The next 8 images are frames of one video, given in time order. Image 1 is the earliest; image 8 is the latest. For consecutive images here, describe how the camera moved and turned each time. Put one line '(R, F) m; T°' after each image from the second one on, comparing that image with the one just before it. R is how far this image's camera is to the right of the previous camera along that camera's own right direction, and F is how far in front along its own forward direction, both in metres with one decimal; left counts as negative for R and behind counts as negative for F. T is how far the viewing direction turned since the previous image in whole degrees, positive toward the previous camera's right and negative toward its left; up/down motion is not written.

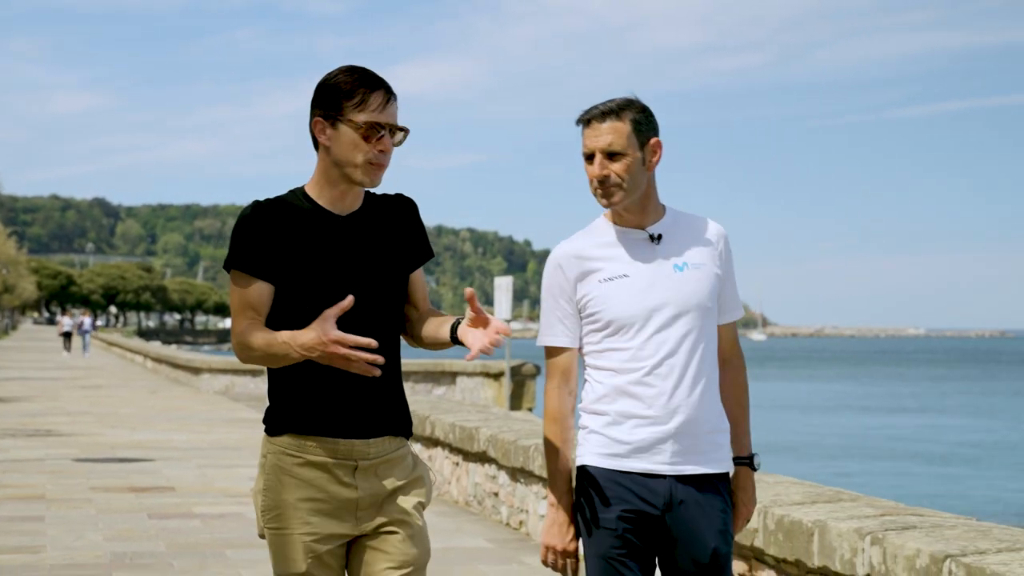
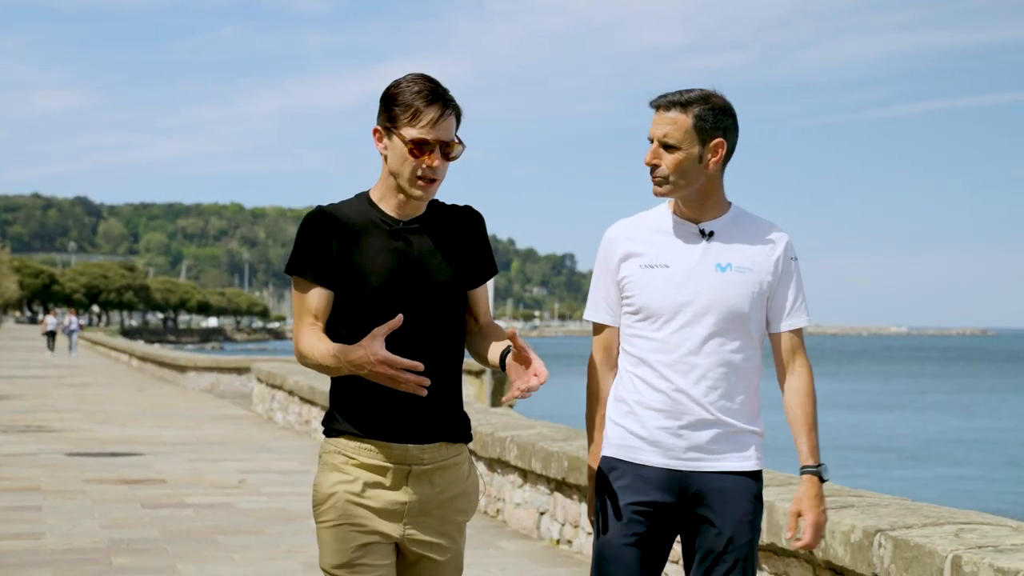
(0.0, -0.4) m; +1°
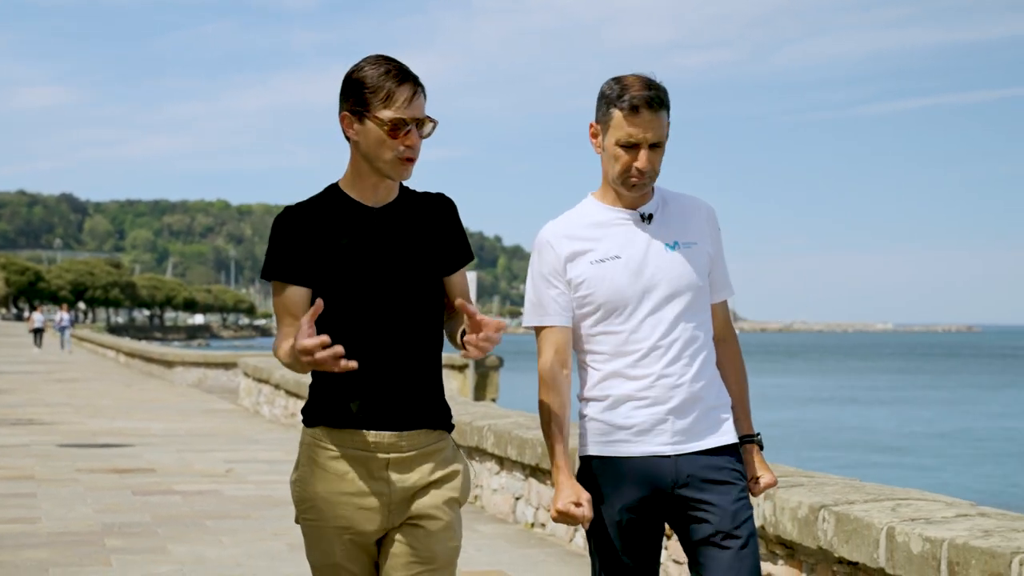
(+0.1, -0.3) m; +1°
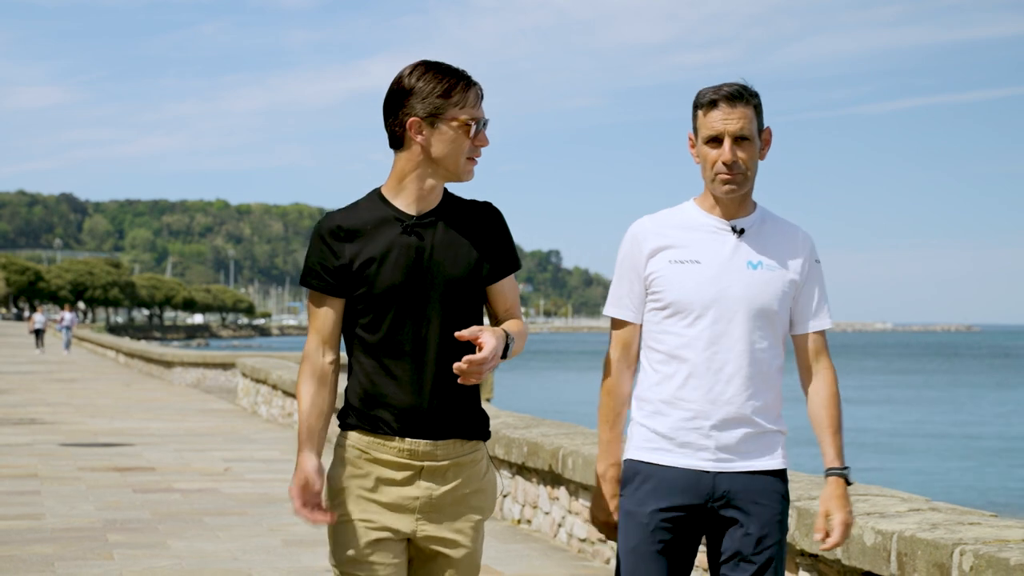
(+0.1, -0.3) m; 0°
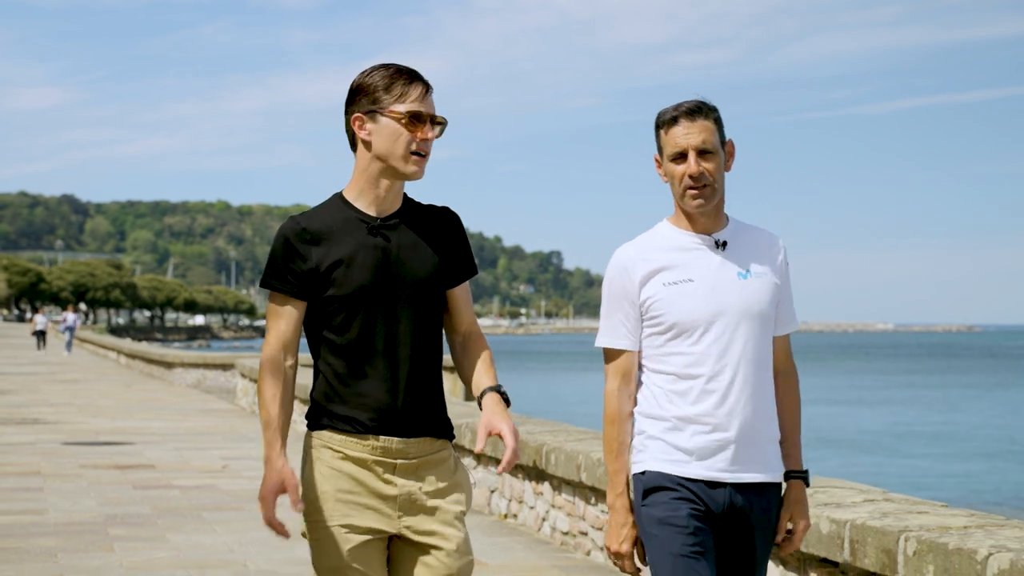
(+0.1, -0.3) m; 0°
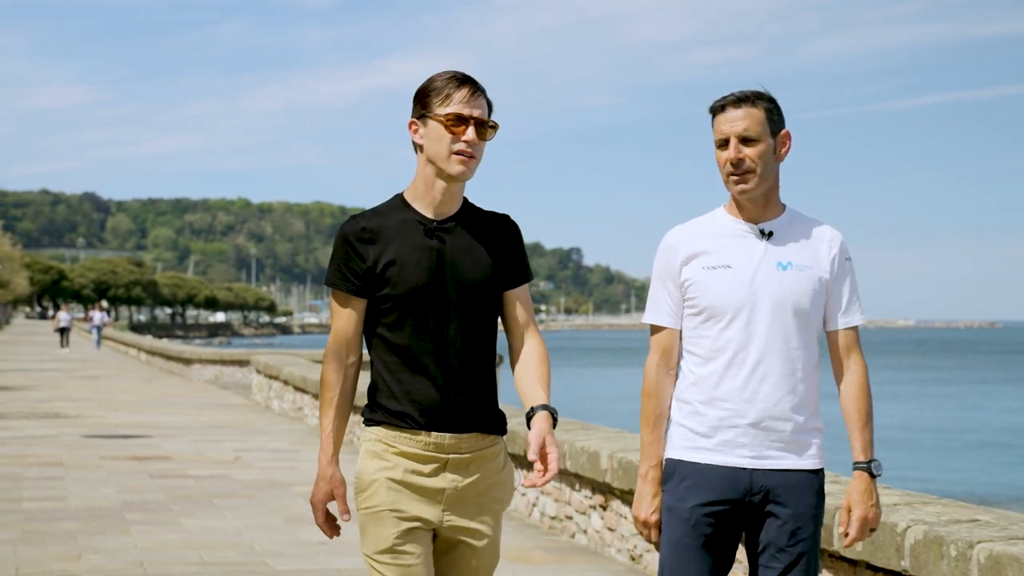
(+0.2, -0.5) m; -1°
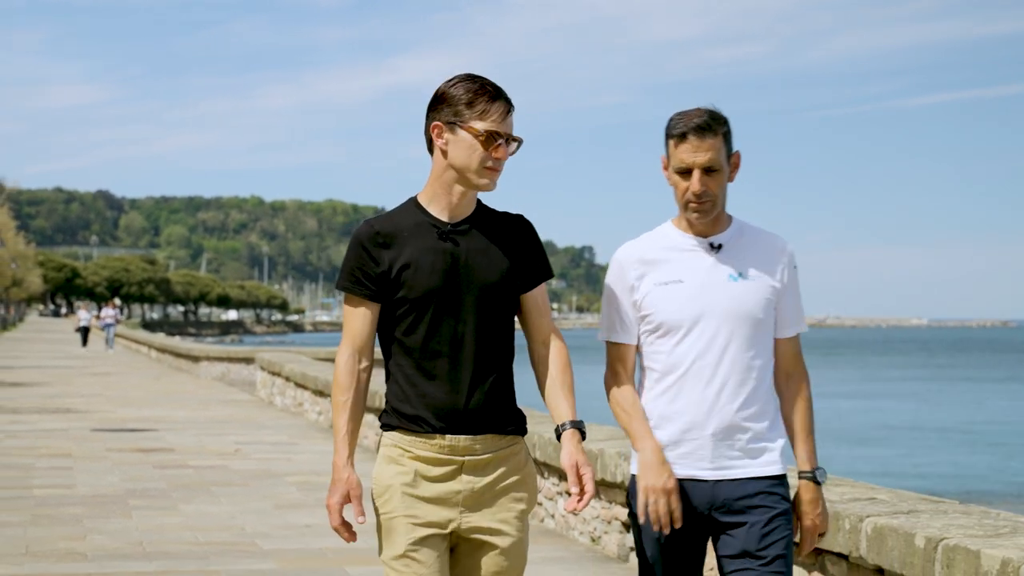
(+0.2, -0.6) m; 0°
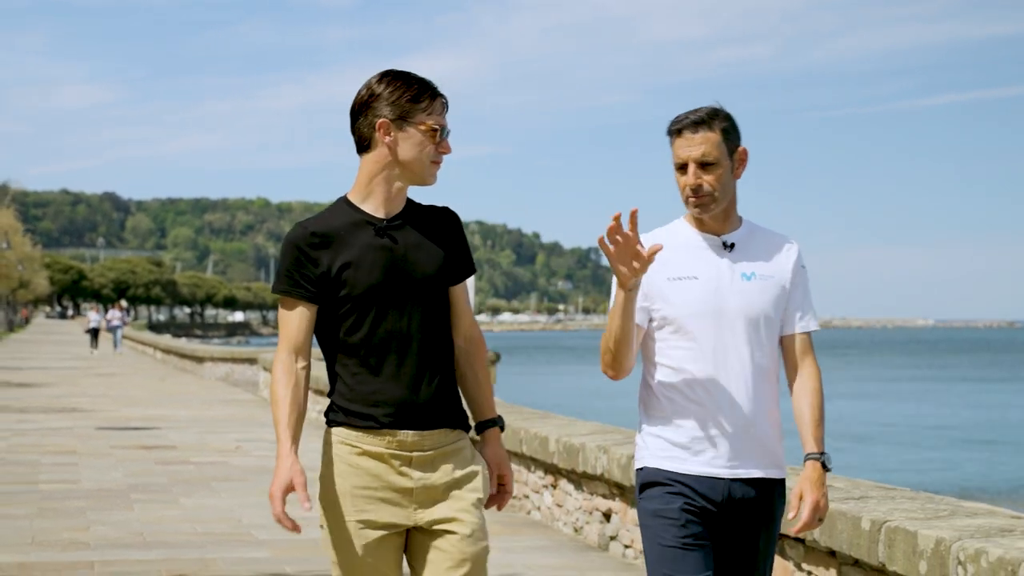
(+0.1, -0.3) m; 0°
